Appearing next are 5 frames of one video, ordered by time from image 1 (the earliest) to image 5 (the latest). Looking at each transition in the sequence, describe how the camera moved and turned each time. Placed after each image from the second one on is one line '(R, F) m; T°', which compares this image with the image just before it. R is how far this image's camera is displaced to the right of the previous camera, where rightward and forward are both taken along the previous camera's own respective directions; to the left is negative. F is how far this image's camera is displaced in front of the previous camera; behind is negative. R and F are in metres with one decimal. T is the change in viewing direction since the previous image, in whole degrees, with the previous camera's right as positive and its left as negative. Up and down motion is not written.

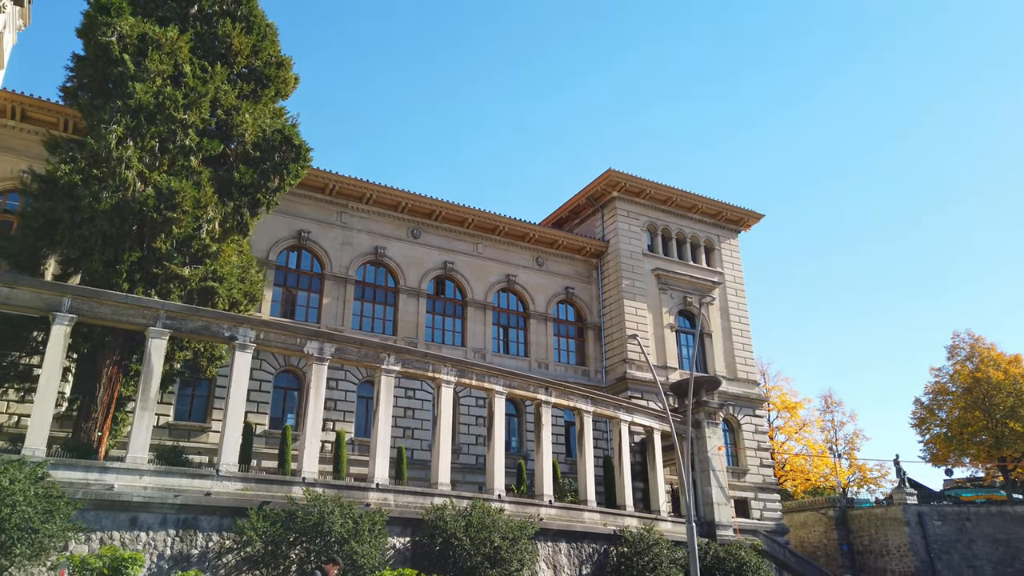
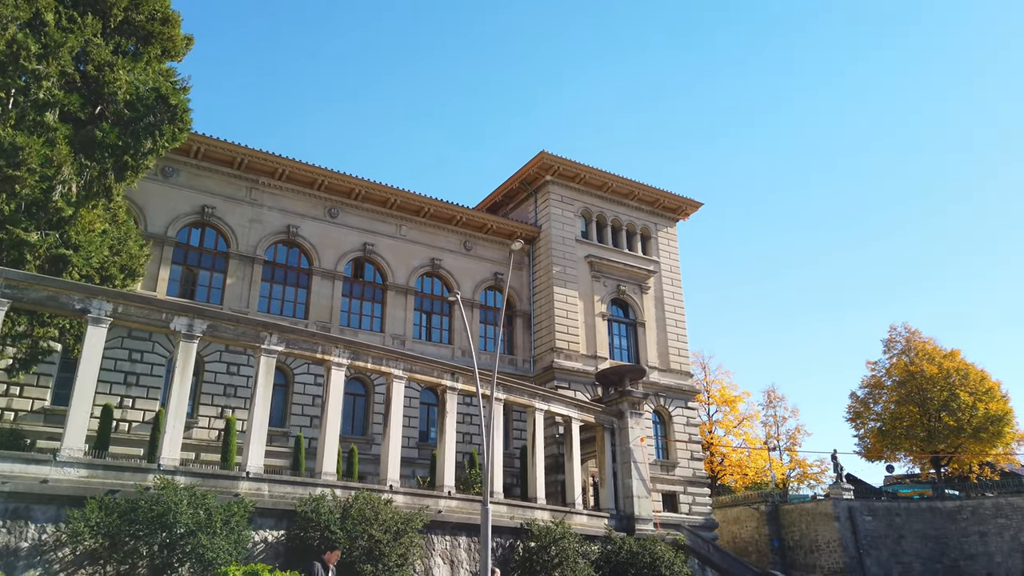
(+2.0, +1.3) m; +2°
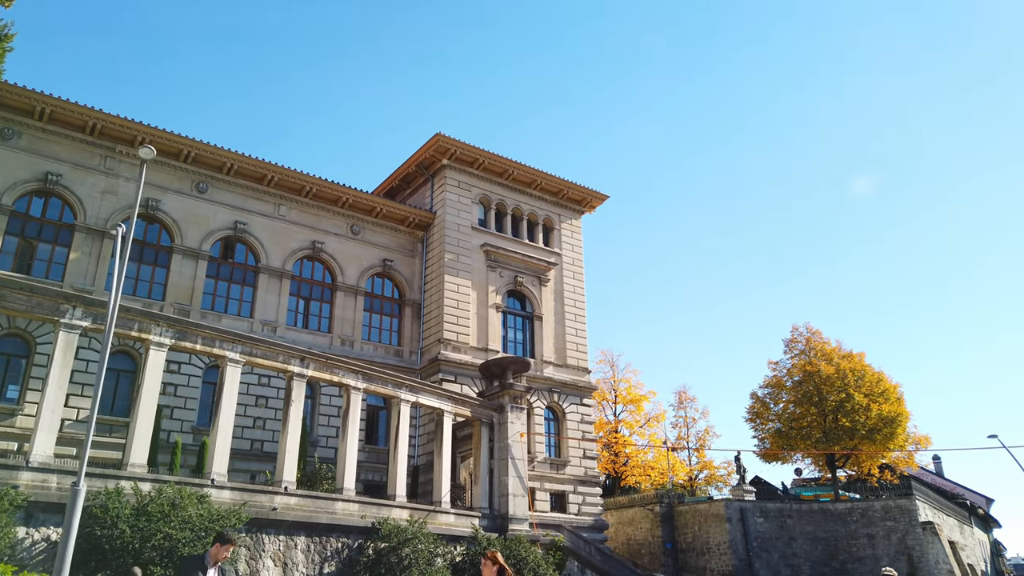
(+2.6, +1.5) m; +4°
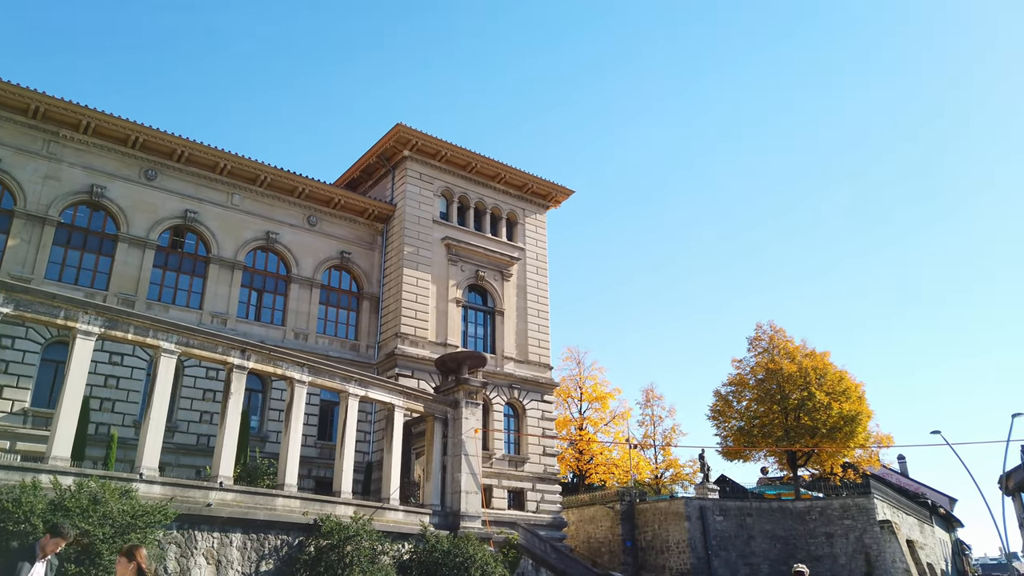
(+0.9, +0.5) m; +1°
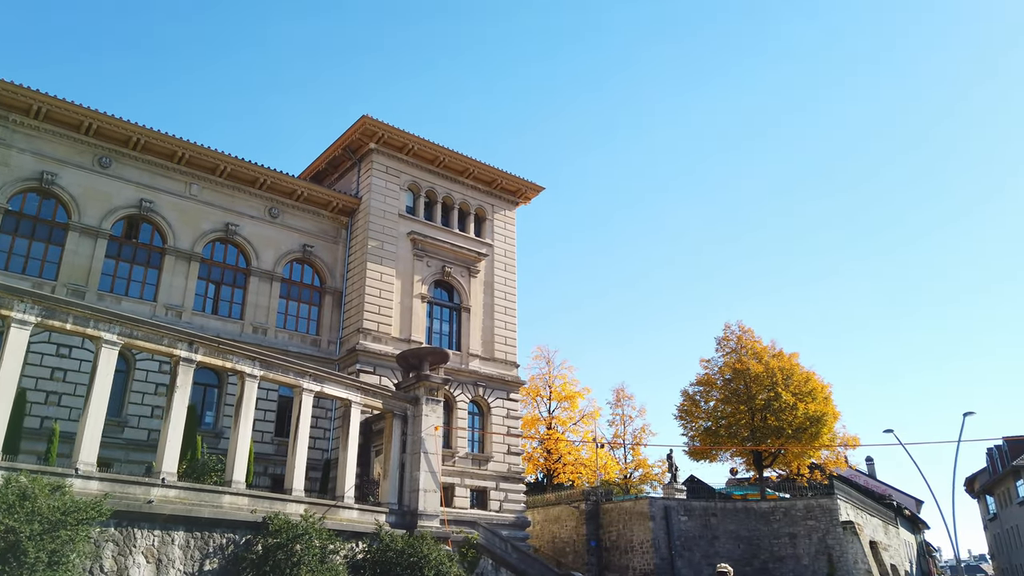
(+0.6, +0.4) m; +1°
